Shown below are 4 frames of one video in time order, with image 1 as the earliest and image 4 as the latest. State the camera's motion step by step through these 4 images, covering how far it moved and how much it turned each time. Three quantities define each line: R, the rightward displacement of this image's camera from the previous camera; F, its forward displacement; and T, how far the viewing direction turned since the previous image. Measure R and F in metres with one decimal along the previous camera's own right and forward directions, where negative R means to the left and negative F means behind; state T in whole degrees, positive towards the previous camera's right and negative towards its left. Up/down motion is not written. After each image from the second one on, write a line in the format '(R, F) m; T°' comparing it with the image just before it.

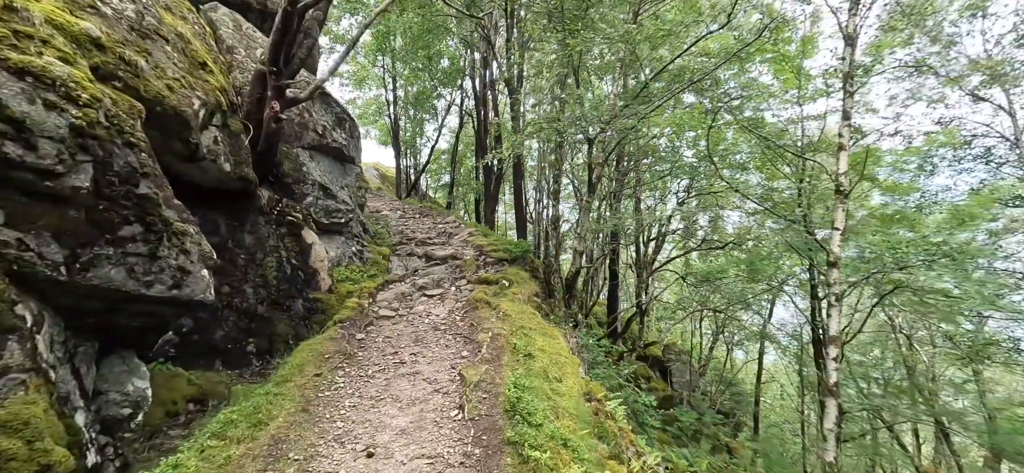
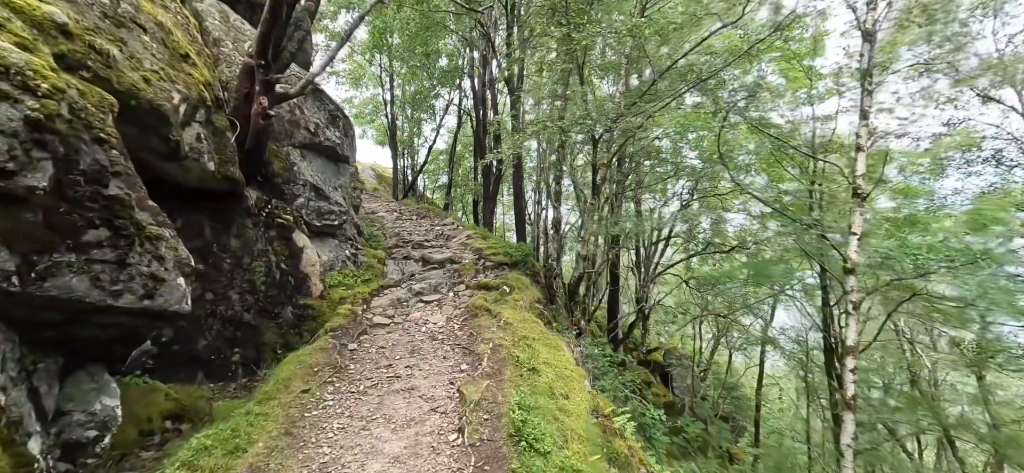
(-0.1, +0.4) m; 0°
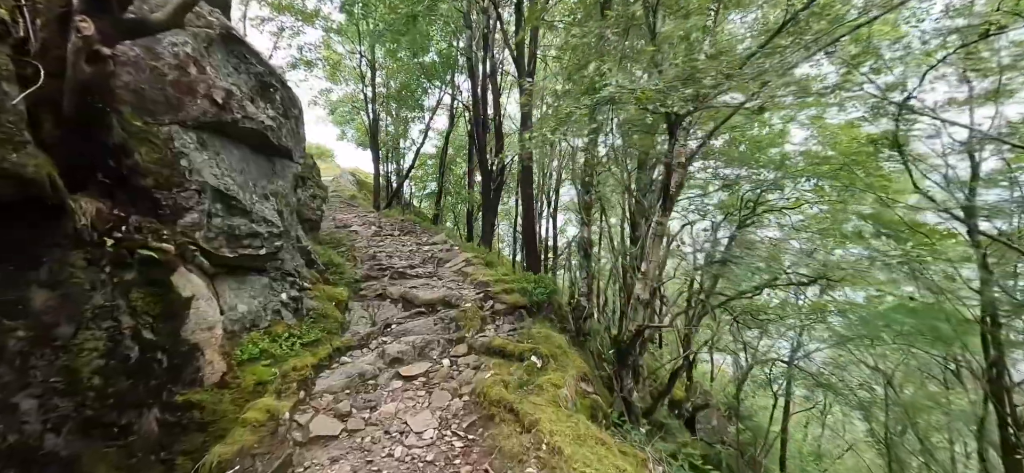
(-0.5, +3.2) m; +2°
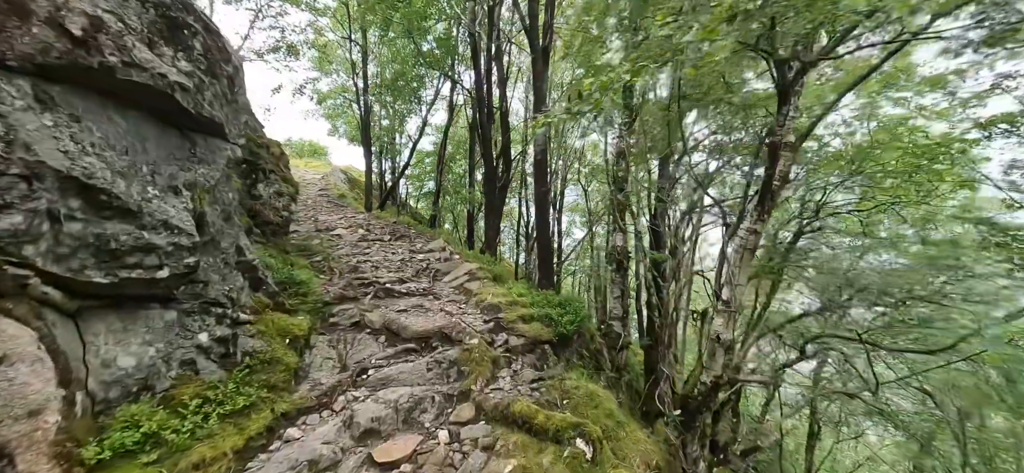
(-0.3, +1.9) m; 0°
